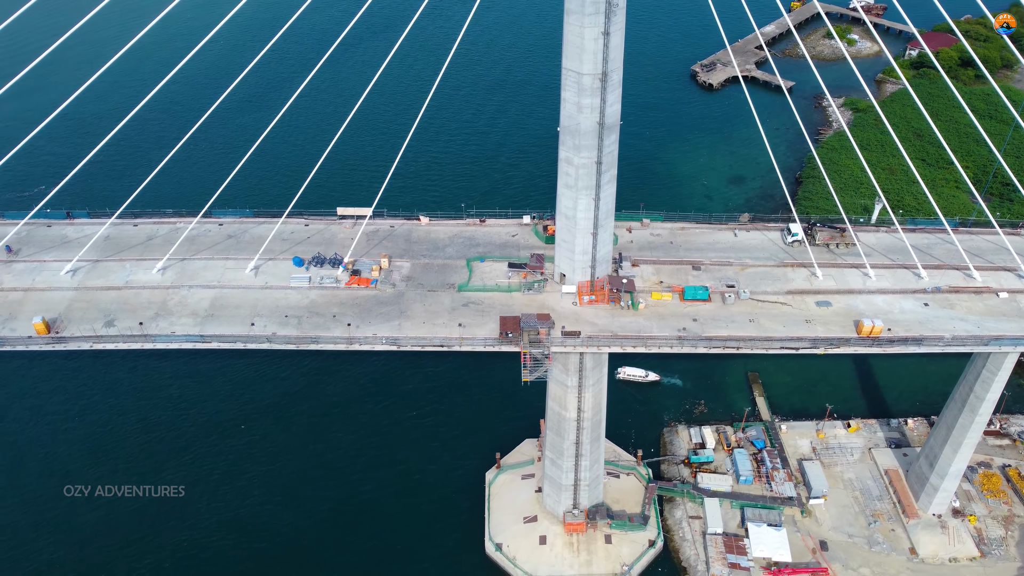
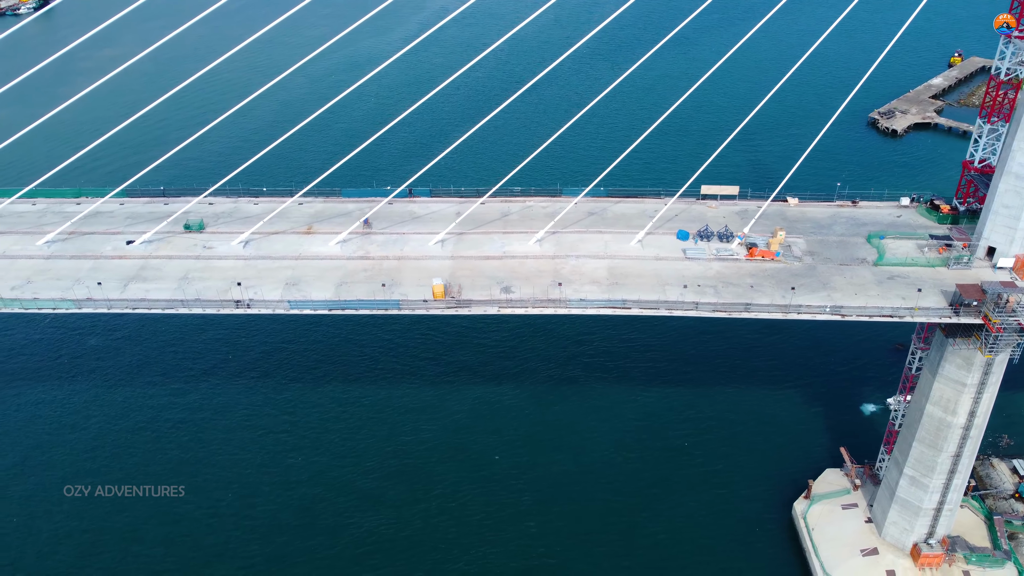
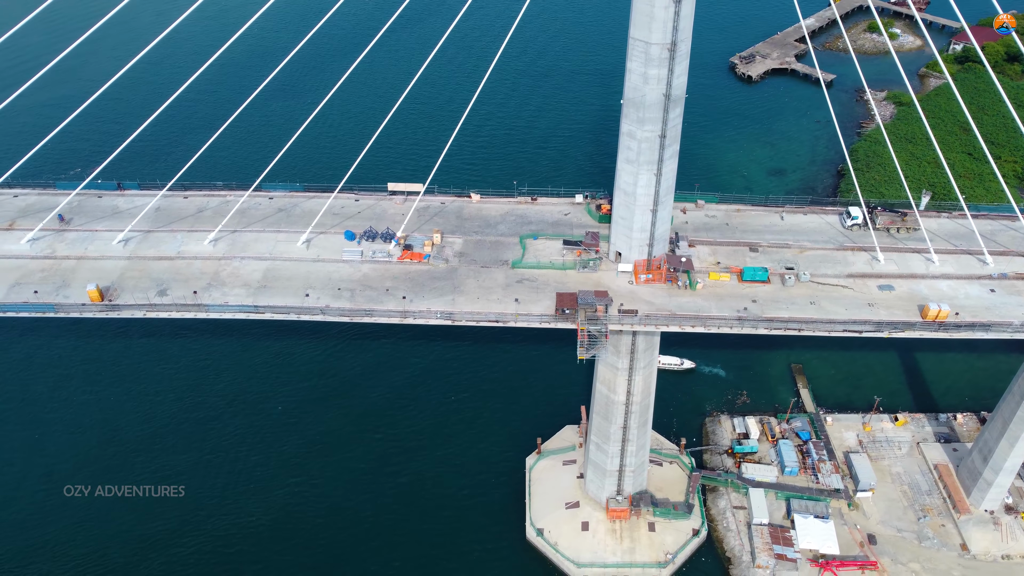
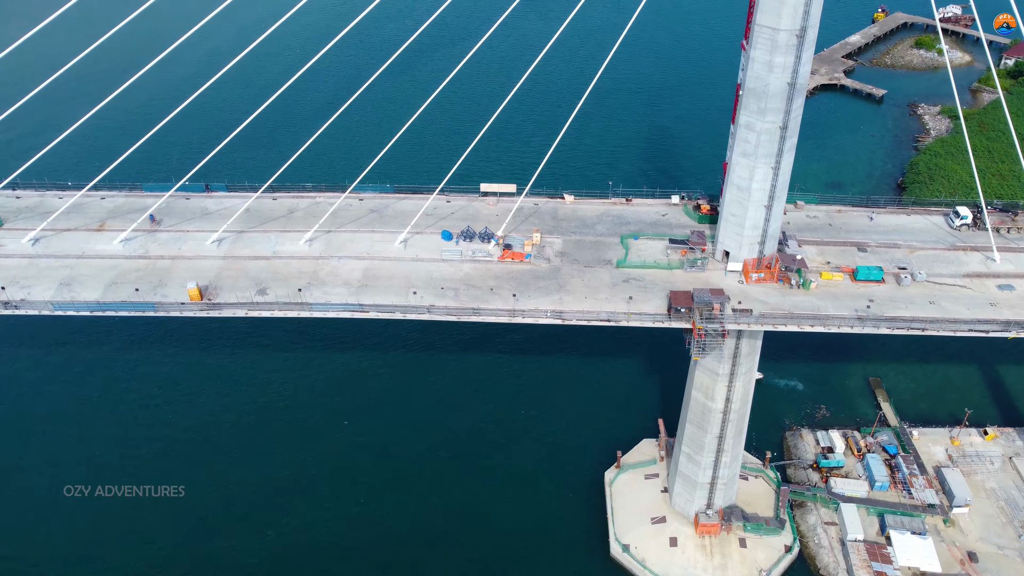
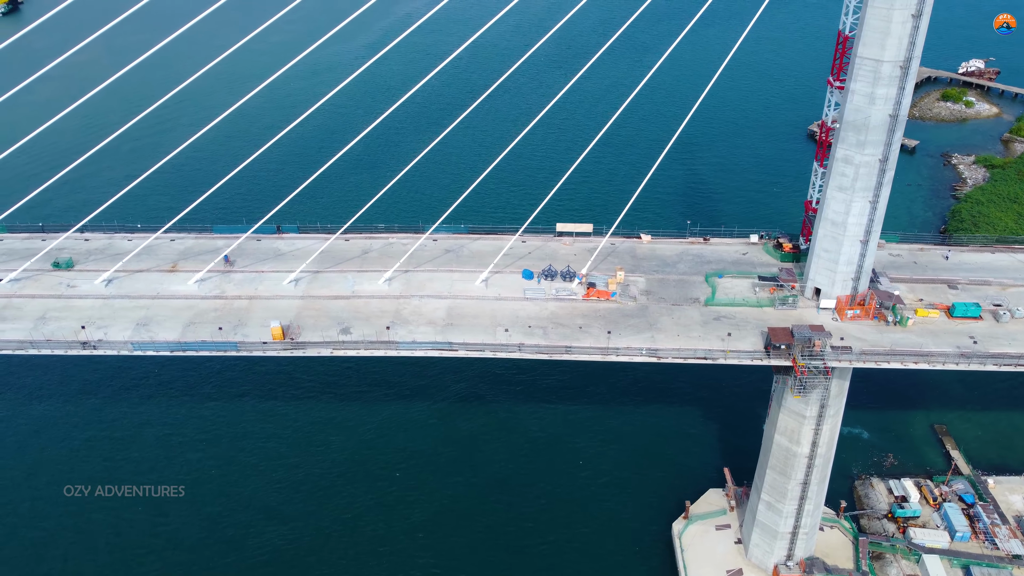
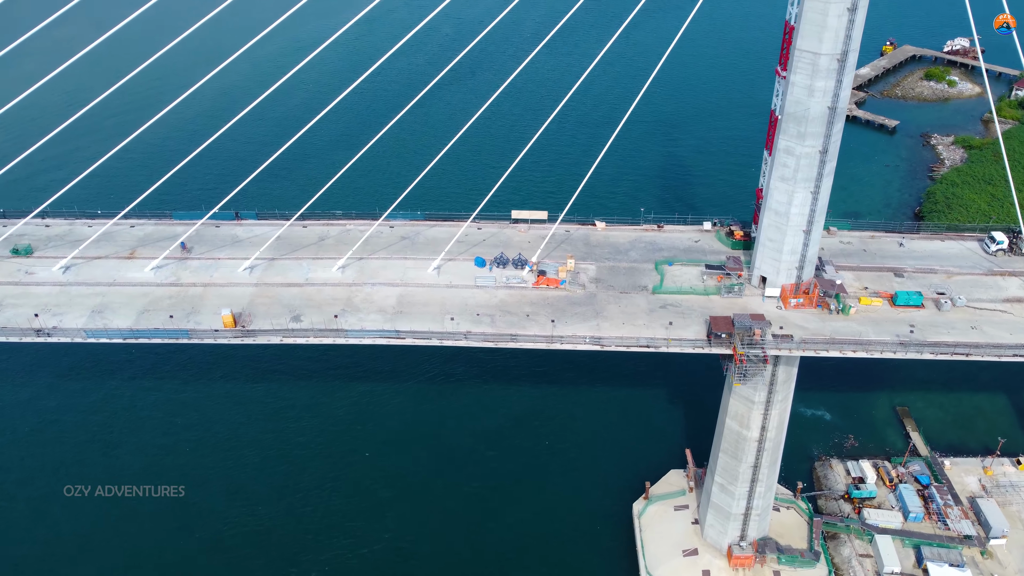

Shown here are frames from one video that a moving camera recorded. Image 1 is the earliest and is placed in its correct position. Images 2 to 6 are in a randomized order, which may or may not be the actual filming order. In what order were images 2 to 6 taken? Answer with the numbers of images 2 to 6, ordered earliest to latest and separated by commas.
3, 4, 6, 5, 2
